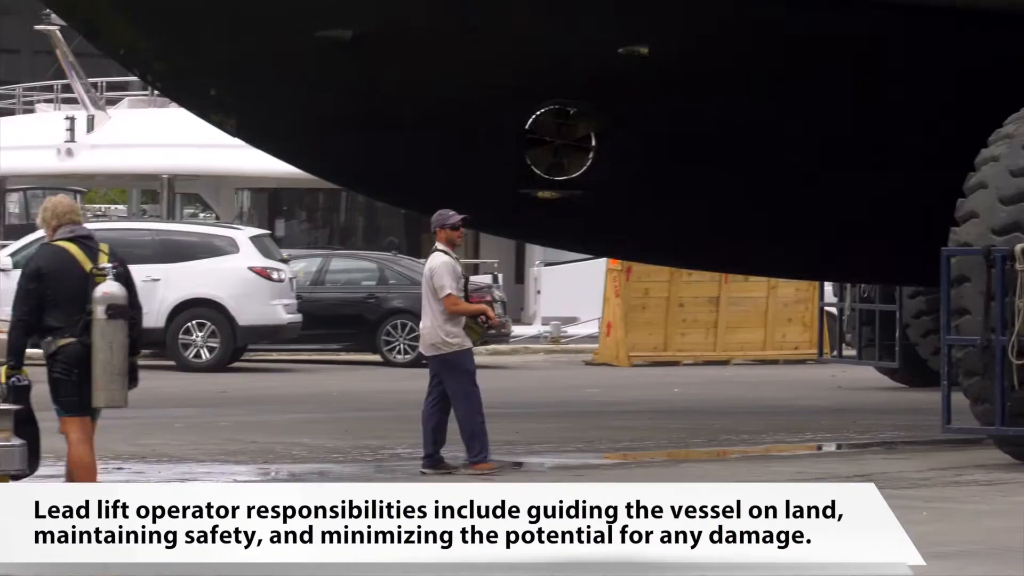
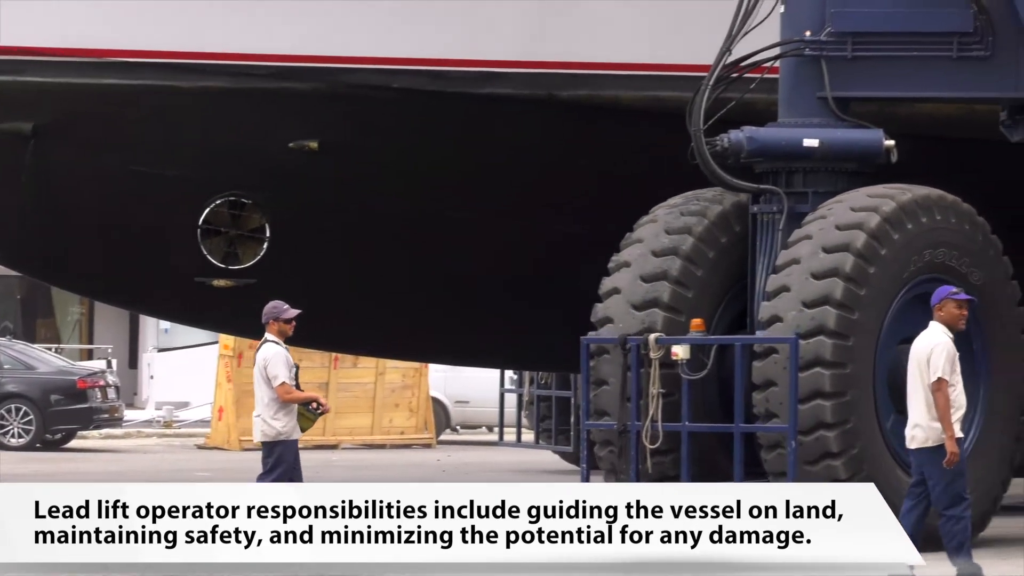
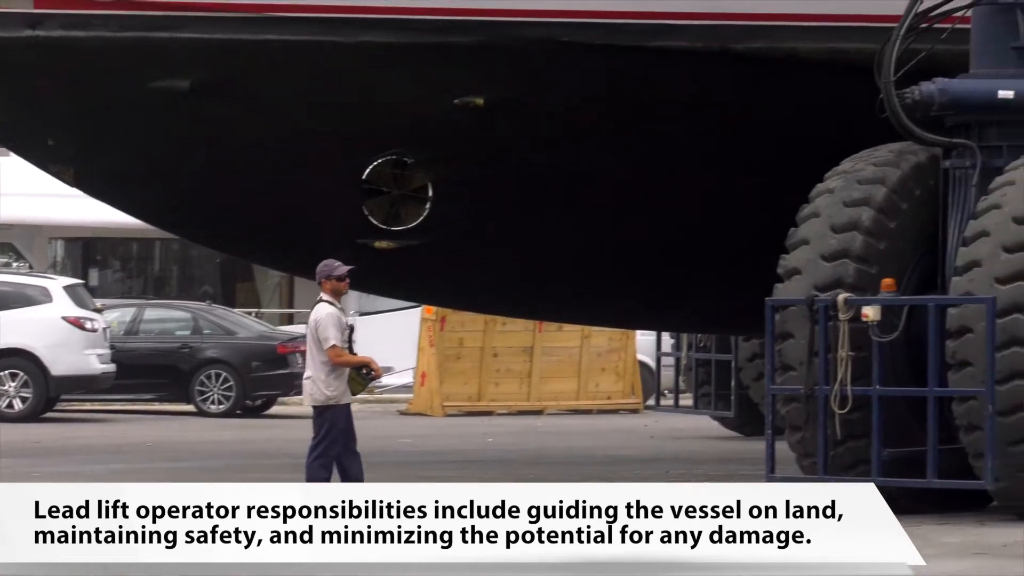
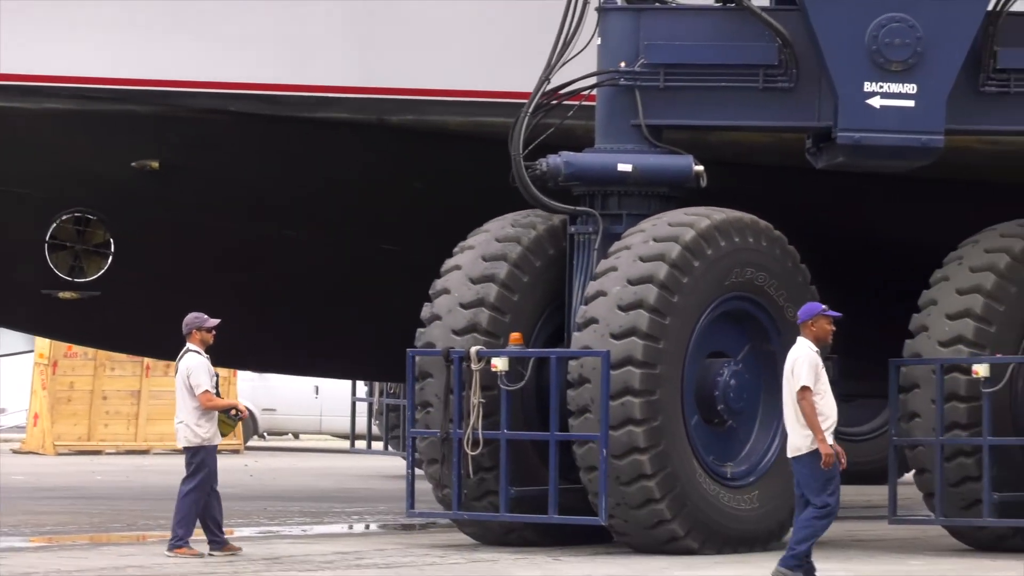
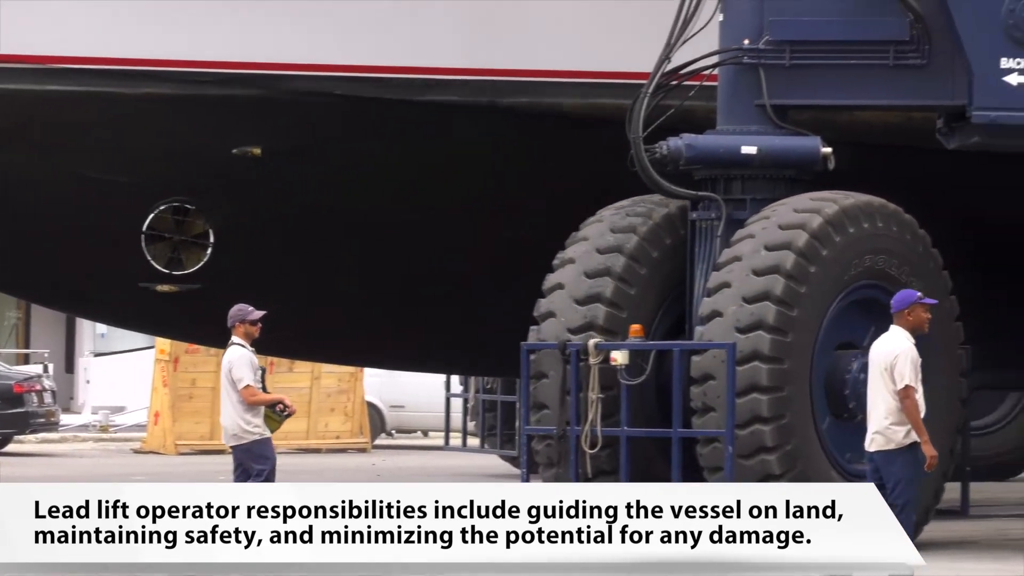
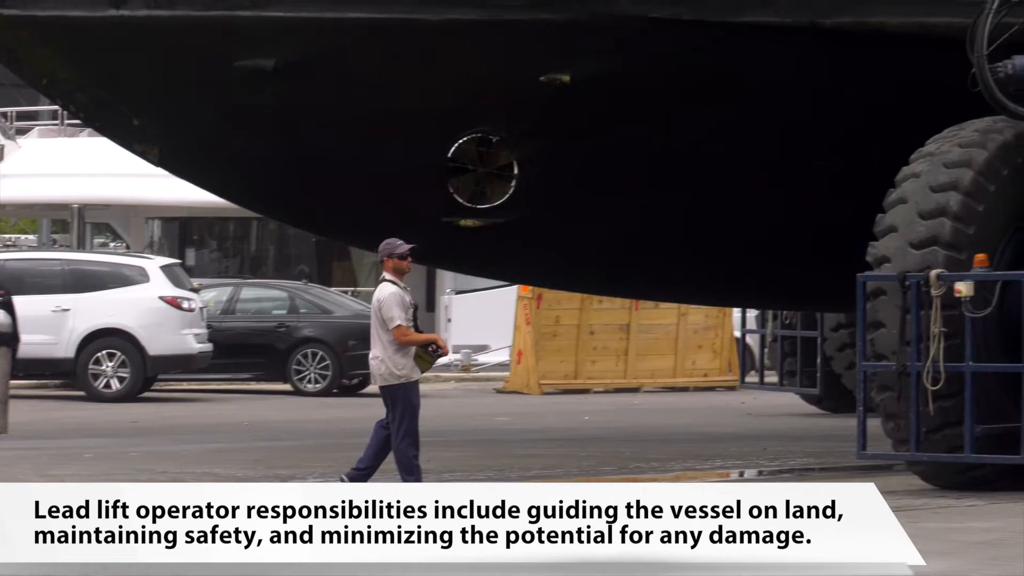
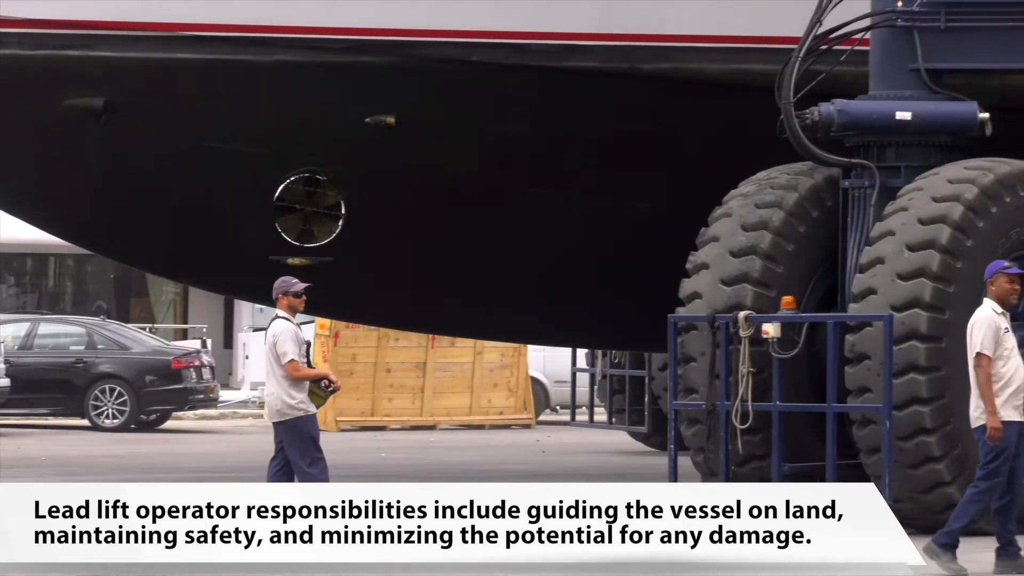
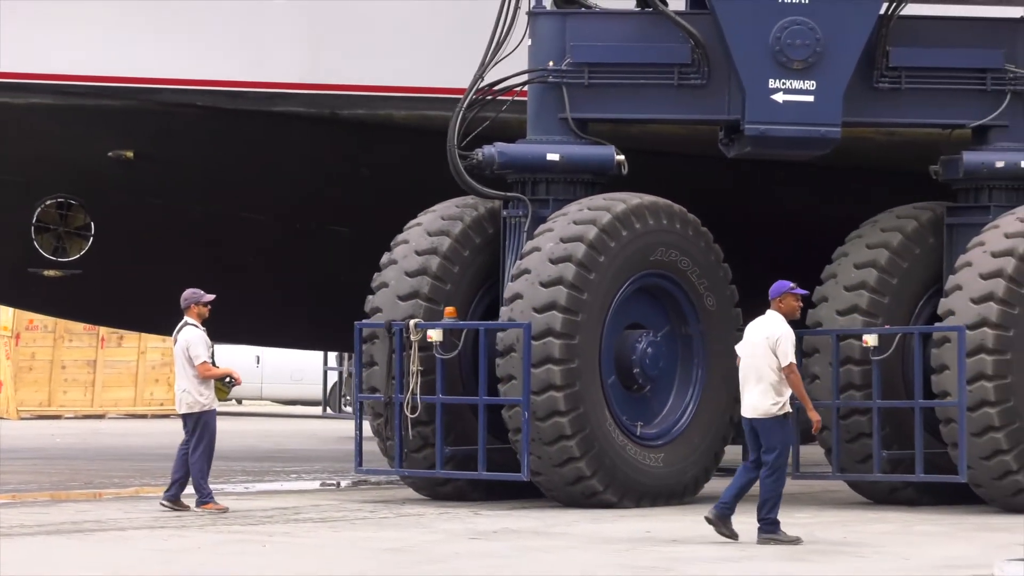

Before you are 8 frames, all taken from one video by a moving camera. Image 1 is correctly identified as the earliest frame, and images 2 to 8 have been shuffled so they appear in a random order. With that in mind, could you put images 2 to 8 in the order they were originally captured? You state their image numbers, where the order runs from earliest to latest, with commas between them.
6, 3, 7, 2, 5, 4, 8
